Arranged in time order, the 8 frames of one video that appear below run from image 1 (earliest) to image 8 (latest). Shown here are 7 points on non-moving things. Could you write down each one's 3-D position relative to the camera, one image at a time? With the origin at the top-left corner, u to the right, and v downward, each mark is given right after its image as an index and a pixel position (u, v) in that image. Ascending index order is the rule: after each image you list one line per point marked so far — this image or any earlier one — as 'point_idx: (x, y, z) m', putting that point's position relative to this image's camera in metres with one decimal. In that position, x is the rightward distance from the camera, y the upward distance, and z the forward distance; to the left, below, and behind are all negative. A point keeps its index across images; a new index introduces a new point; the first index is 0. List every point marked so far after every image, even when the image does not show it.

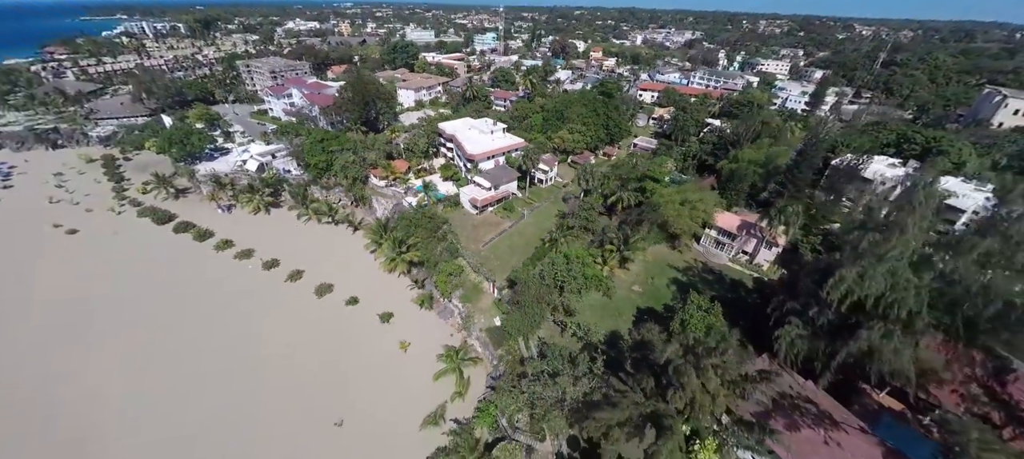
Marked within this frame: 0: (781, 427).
0: (+11.6, -8.7, +15.4) m
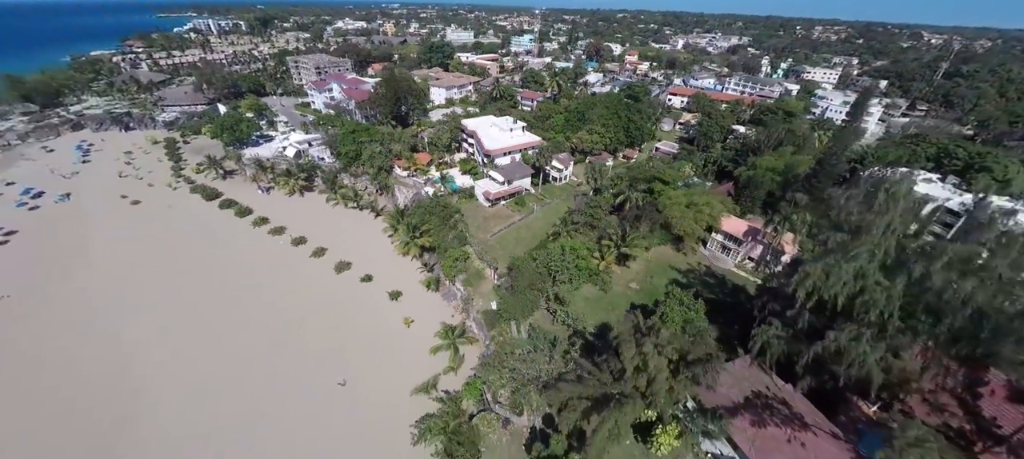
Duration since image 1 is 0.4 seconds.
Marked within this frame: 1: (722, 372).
0: (+10.4, -8.7, +15.7) m
1: (+10.5, -7.1, +17.8) m
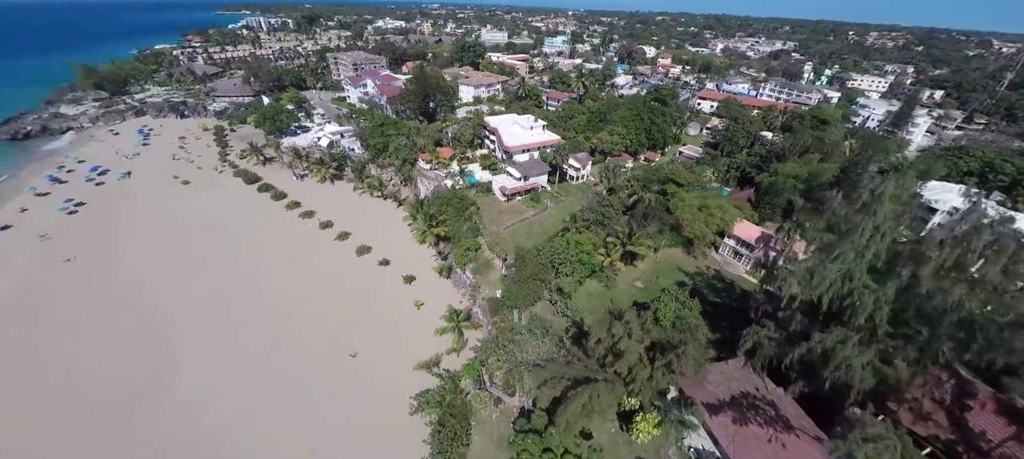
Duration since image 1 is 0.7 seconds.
0: (+9.8, -8.6, +16.0) m
1: (+10.2, -7.1, +18.0) m
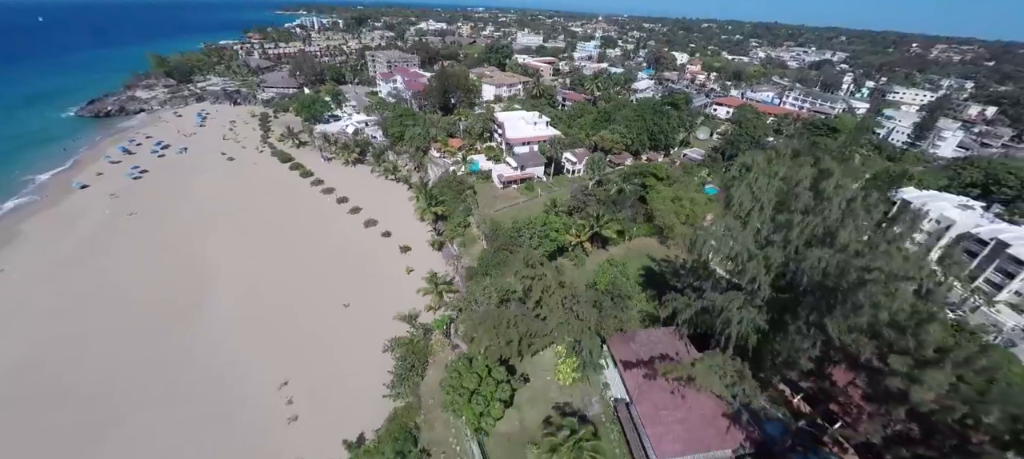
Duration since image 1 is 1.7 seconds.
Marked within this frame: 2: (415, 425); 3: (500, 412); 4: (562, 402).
0: (+6.6, -7.3, +18.3) m
1: (+7.2, -5.8, +20.3) m
2: (-5.2, -10.5, +19.4) m
3: (-0.7, -8.6, +17.1) m
4: (+2.8, -9.5, +19.5) m
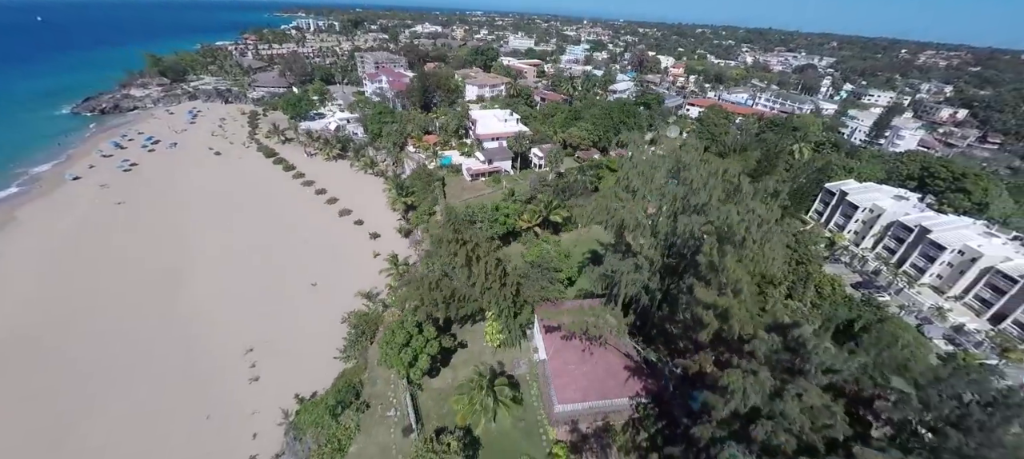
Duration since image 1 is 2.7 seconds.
0: (+2.7, -5.9, +20.5) m
1: (+3.3, -4.5, +22.5) m
2: (-9.2, -9.1, +21.6) m
3: (-4.7, -7.3, +19.4) m
4: (-1.2, -8.2, +21.7) m
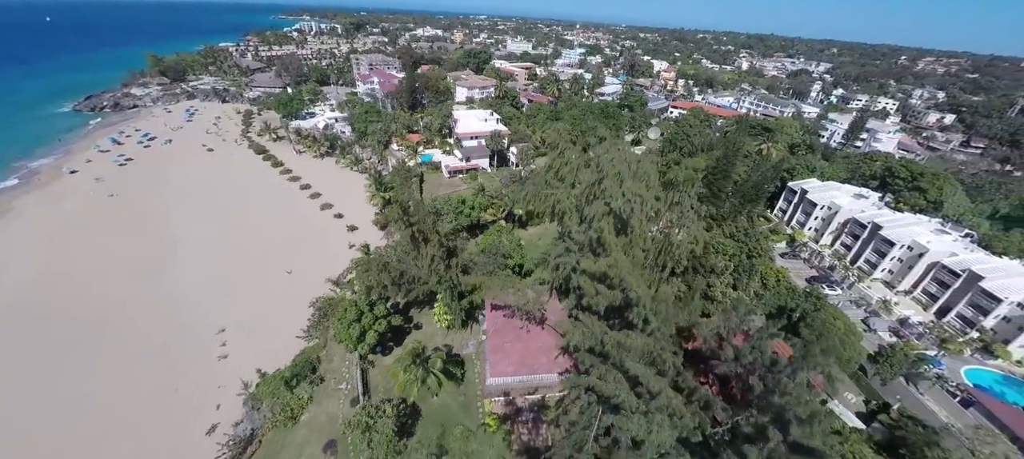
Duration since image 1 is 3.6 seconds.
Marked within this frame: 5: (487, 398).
0: (-0.6, -5.2, +21.9) m
1: (+0.1, -3.8, +23.9) m
2: (-12.5, -8.2, +23.0) m
3: (-8.0, -6.4, +20.8) m
4: (-4.5, -7.4, +23.1) m
5: (-1.3, -9.3, +19.8) m
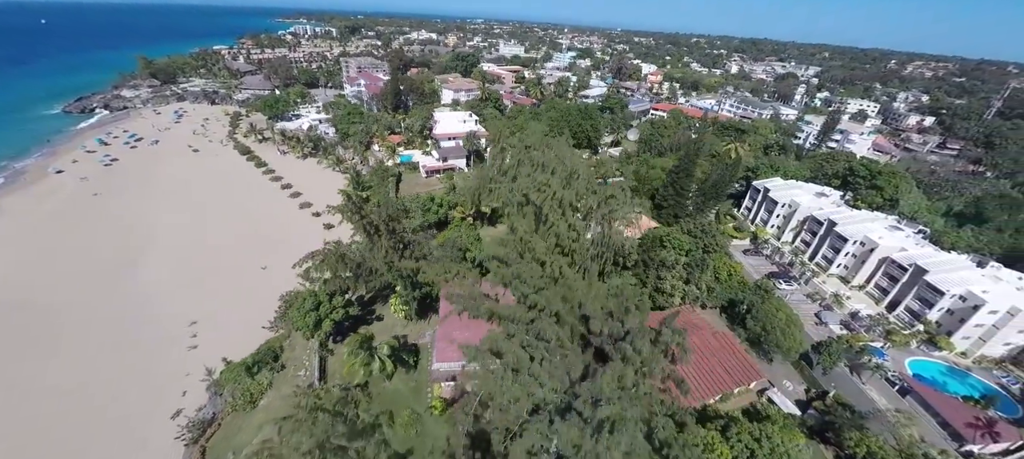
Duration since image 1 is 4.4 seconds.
0: (-3.7, -4.8, +23.0) m
1: (-3.0, -3.4, +25.0) m
2: (-15.5, -7.9, +24.0) m
3: (-11.0, -6.0, +21.8) m
4: (-7.5, -7.0, +24.1) m
5: (-4.4, -8.9, +20.8) m
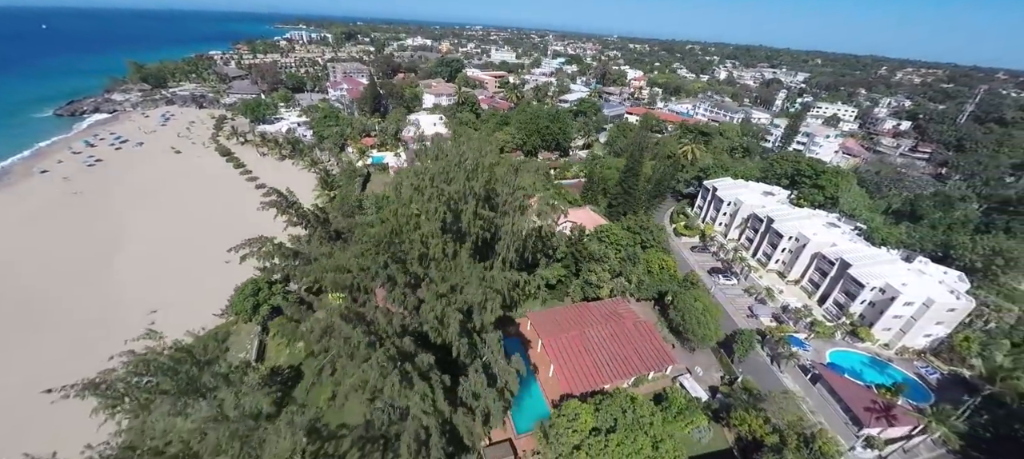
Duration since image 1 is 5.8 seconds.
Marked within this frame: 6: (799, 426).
0: (-8.5, -4.3, +24.5) m
1: (-7.8, -2.9, +26.6) m
2: (-20.4, -7.3, +25.6) m
3: (-15.9, -5.5, +23.4) m
4: (-12.4, -6.5, +25.7) m
5: (-9.3, -8.3, +22.3) m
6: (+15.9, -10.8, +19.9) m
